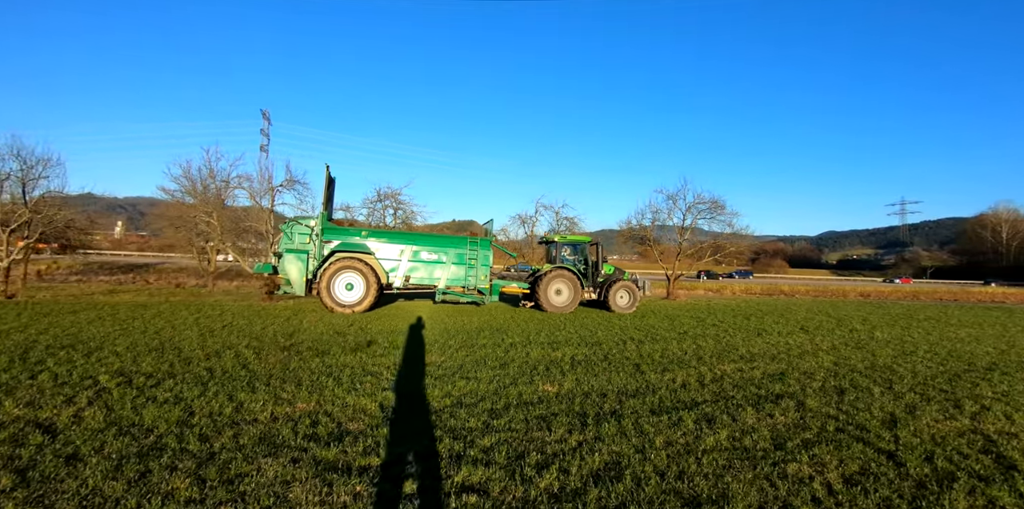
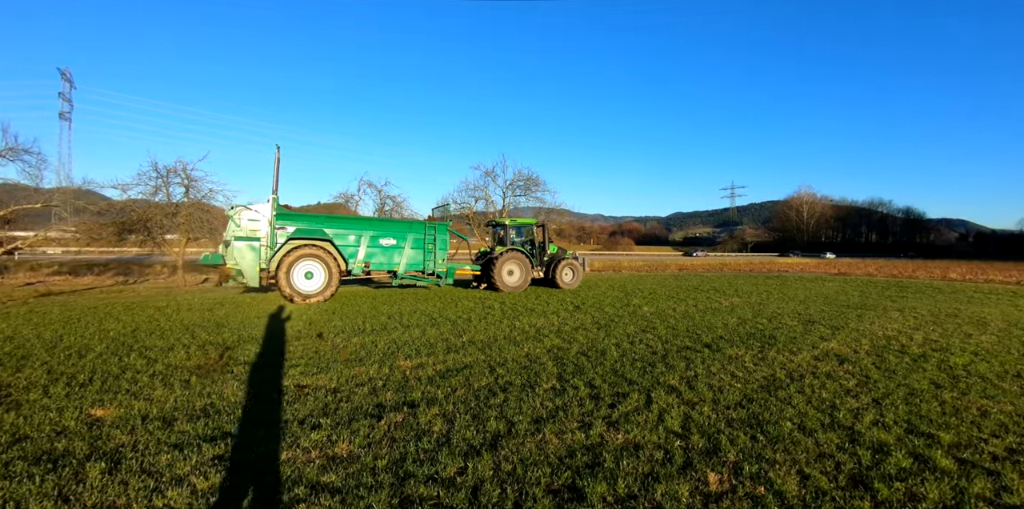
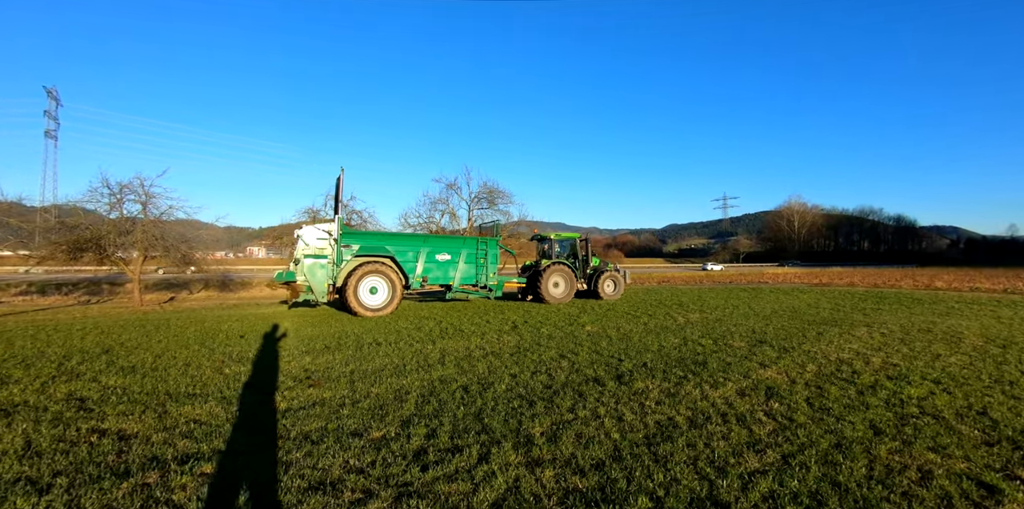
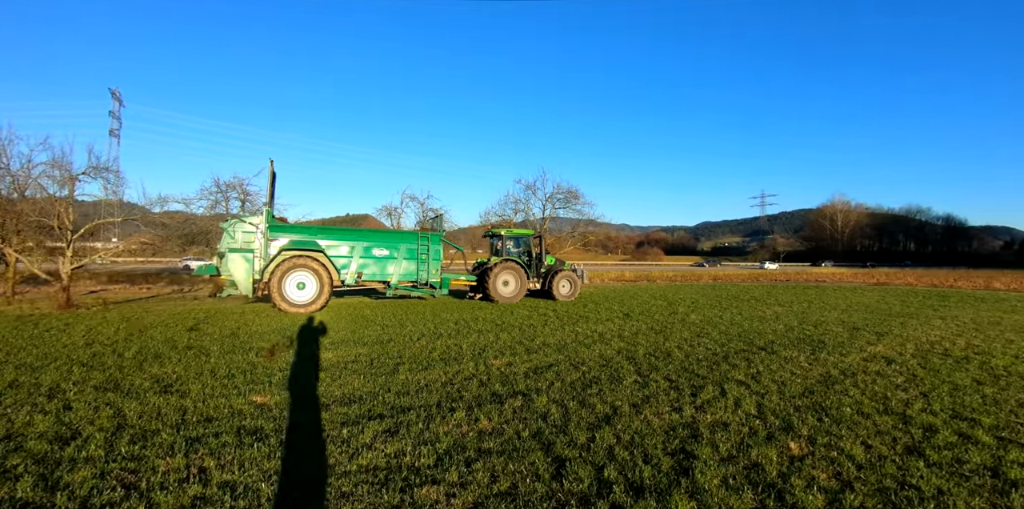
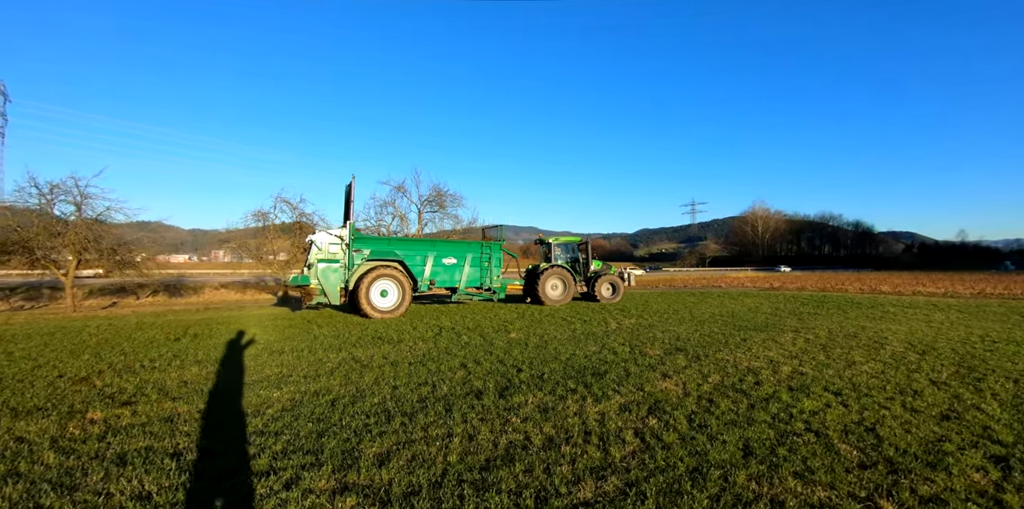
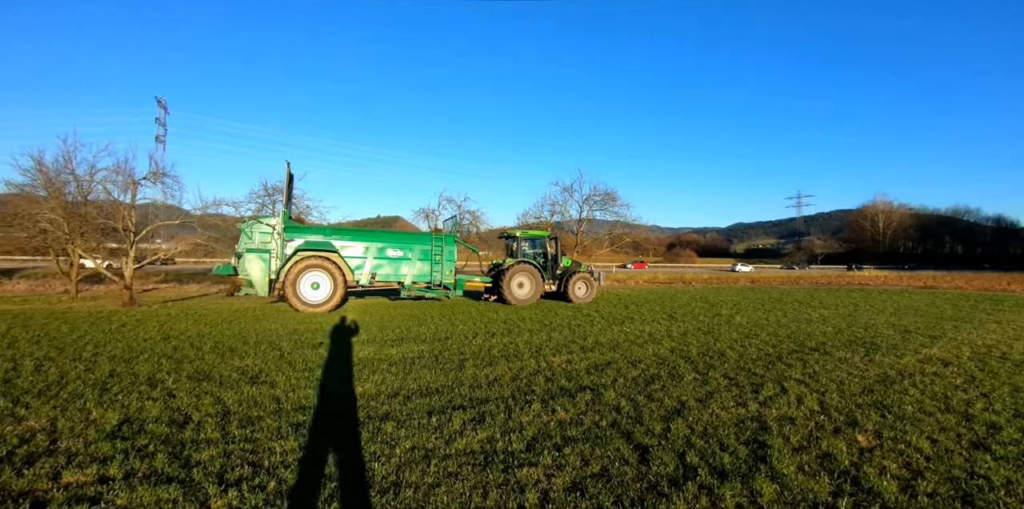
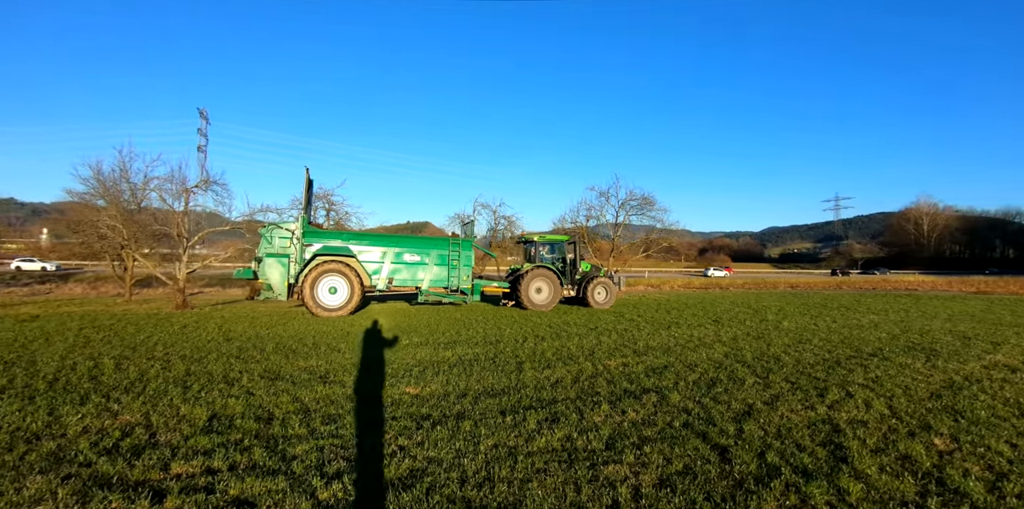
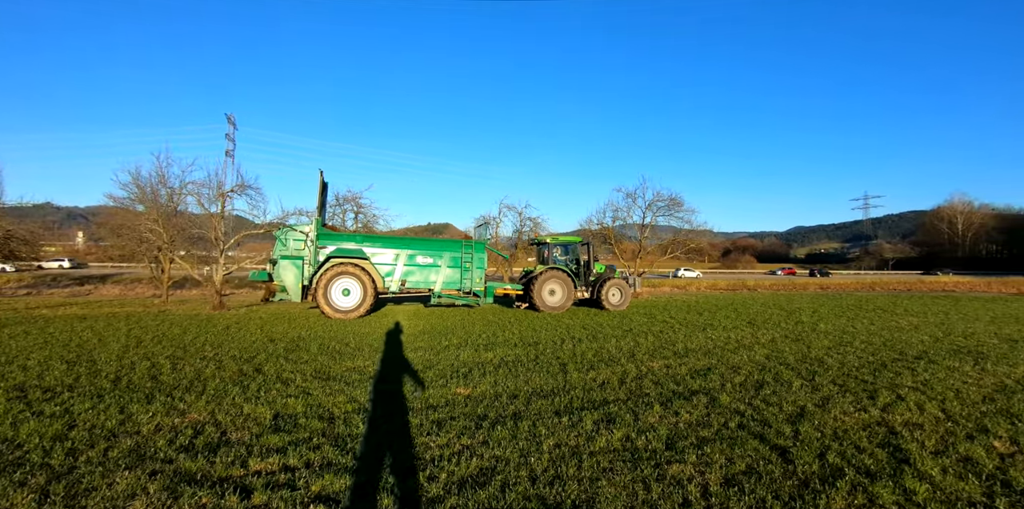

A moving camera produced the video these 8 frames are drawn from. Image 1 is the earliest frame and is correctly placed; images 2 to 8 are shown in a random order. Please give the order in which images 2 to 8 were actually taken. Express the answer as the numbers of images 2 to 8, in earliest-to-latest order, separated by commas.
8, 7, 6, 4, 2, 3, 5
